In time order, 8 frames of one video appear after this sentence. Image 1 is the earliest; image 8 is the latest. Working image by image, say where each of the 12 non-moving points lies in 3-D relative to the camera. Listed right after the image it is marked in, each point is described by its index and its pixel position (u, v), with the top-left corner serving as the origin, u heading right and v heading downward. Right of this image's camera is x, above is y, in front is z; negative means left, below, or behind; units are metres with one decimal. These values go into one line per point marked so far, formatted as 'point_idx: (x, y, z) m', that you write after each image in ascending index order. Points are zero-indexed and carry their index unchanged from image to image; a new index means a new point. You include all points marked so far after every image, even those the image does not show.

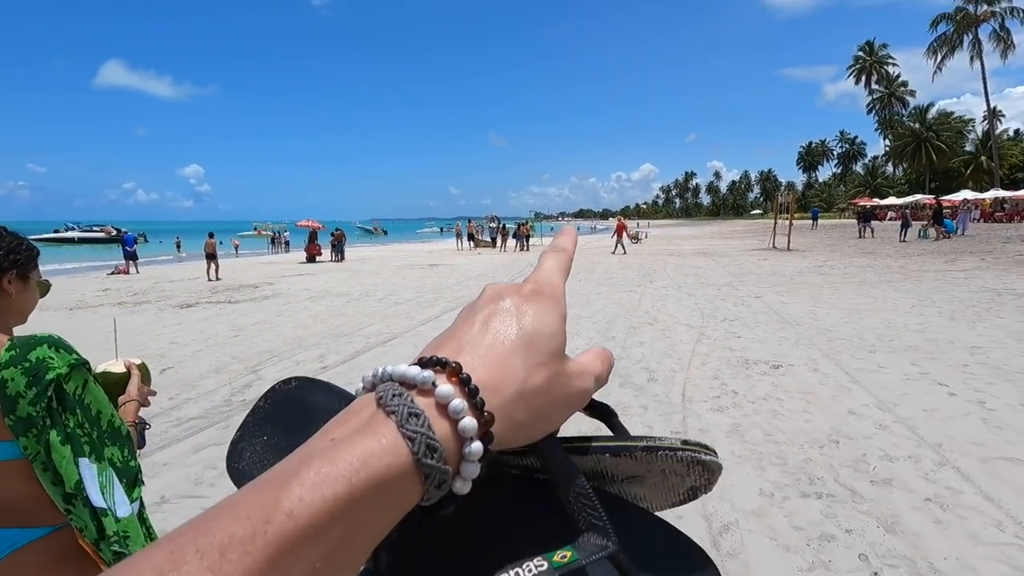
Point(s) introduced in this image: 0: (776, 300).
0: (+4.8, -0.2, +9.7) m
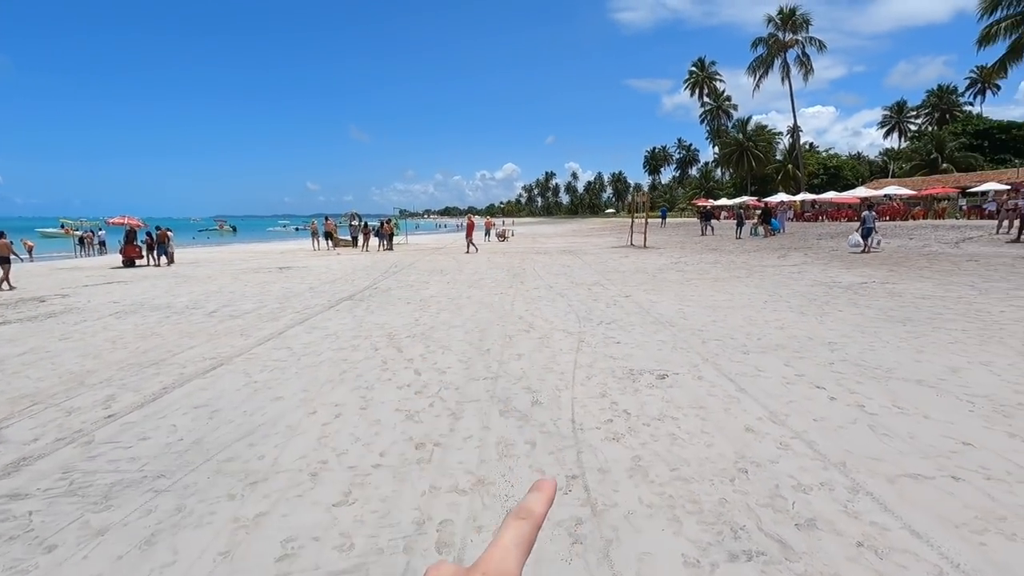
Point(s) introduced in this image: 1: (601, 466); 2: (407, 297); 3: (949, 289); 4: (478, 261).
0: (+2.4, -0.2, +9.7) m
1: (+0.6, -1.1, +3.4) m
2: (-2.1, -0.2, +10.8) m
3: (+7.7, 0.0, +9.5) m
4: (-1.2, +1.0, +19.3) m
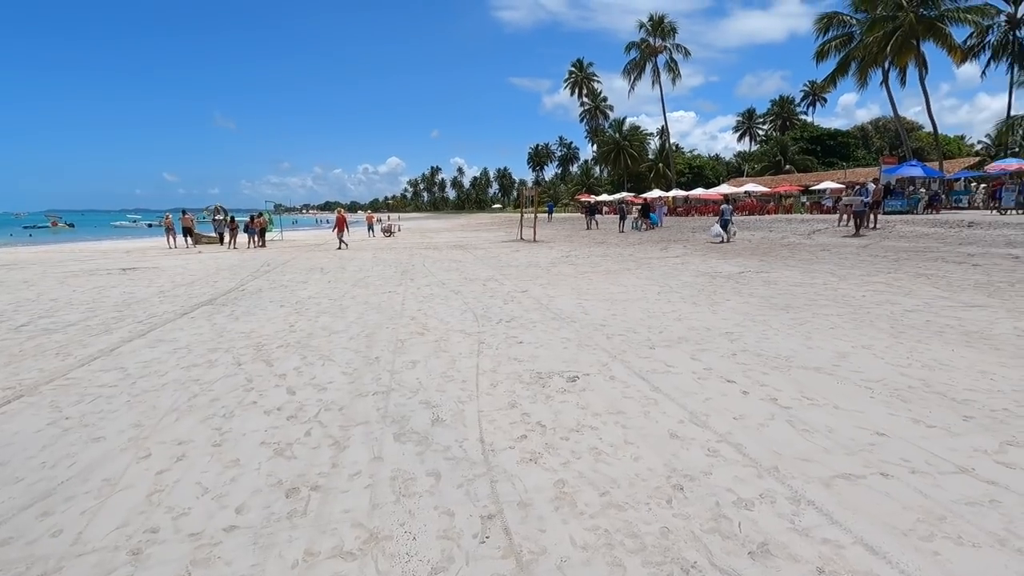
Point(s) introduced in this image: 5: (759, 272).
0: (+0.5, -0.1, +9.4) m
1: (0.0, -1.1, +2.8) m
2: (-4.1, -0.2, +9.5) m
3: (+5.8, +0.2, +10.3) m
4: (-5.0, +1.0, +18.1) m
5: (+5.1, +0.3, +11.1) m
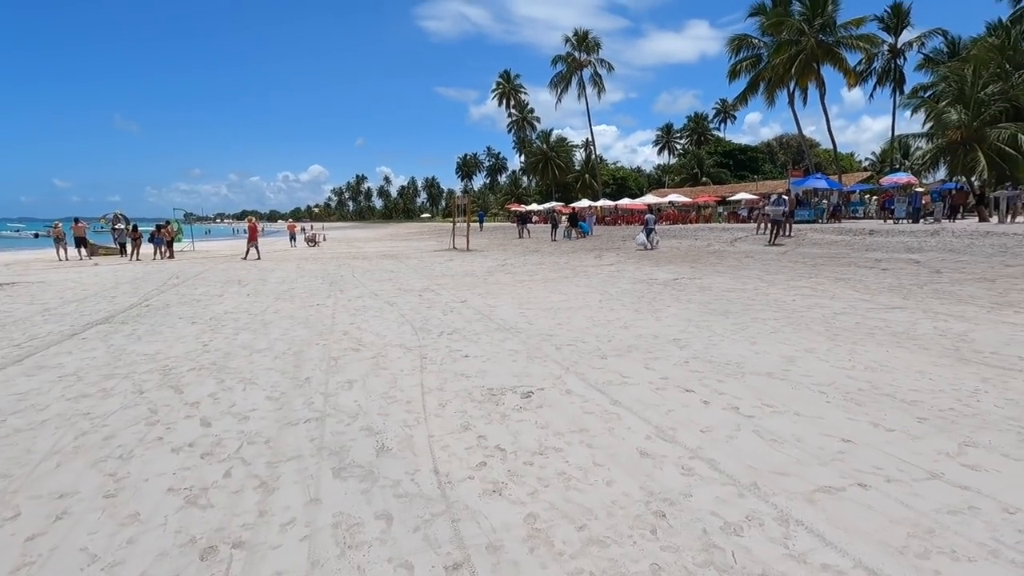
0: (-0.5, -0.3, +9.1) m
1: (-0.1, -1.2, +2.5) m
2: (-5.1, -0.5, +8.6) m
3: (+4.6, +0.1, +10.6) m
4: (-7.1, +0.6, +16.9) m
5: (+3.8, +0.2, +11.4) m
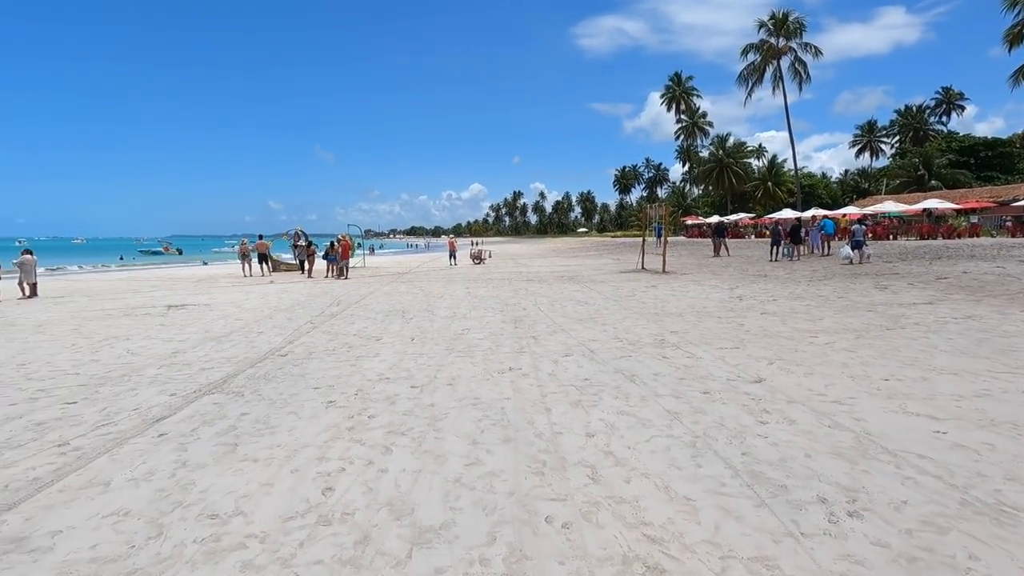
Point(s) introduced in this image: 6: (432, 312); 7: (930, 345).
0: (+2.7, -1.0, +4.8) m
1: (+1.2, -1.6, -1.6) m
2: (-1.9, -1.0, +5.6) m
3: (+8.0, -0.7, +4.9) m
4: (-1.5, -0.1, +14.2) m
5: (+7.5, -0.6, +5.9) m
6: (-1.6, -0.5, +10.8) m
7: (+5.1, -0.7, +6.6) m
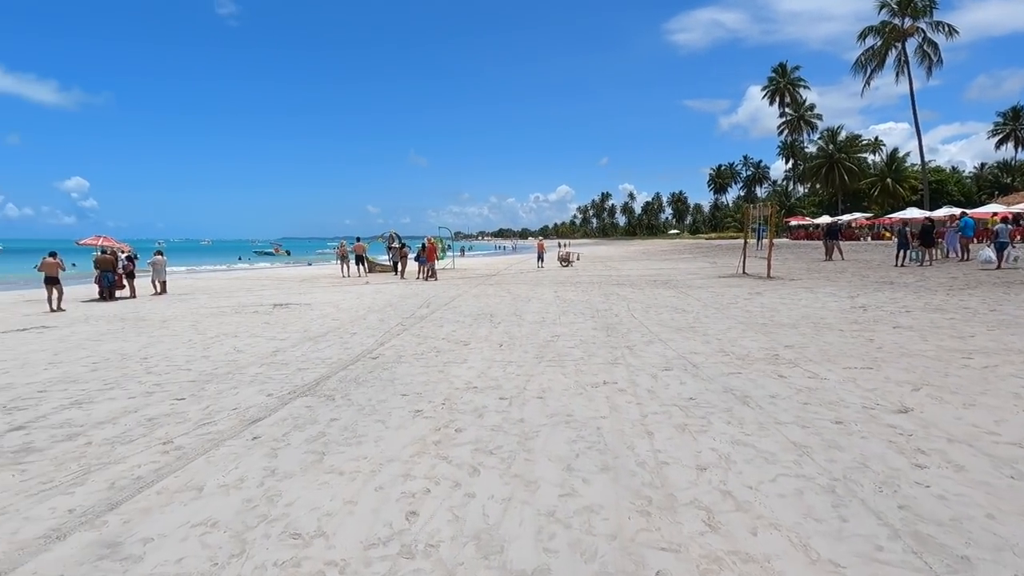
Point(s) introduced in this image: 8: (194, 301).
0: (+3.5, -1.1, +4.0) m
1: (+1.0, -1.7, -2.2) m
2: (-1.0, -1.1, +5.5) m
3: (+8.7, -0.9, +3.2) m
4: (+0.8, -0.2, +13.9) m
5: (+8.4, -0.8, +4.2) m
6: (+0.2, -0.6, +10.5) m
7: (+6.1, -0.8, +5.3) m
8: (-8.9, -0.4, +15.0) m
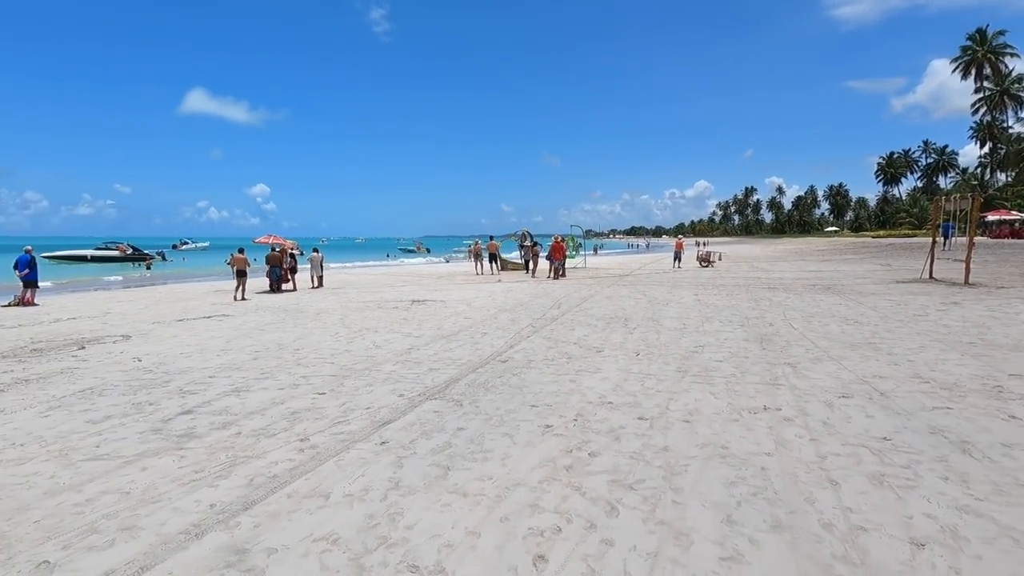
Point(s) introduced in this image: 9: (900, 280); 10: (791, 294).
0: (+4.3, -1.2, +2.6) m
1: (+0.4, -1.8, -2.8) m
2: (+0.3, -1.1, +5.1) m
3: (+9.2, -1.2, +0.6) m
4: (+4.1, -0.3, +12.9) m
5: (+9.1, -1.1, +1.7) m
6: (+2.6, -0.6, +9.7) m
7: (+7.2, -1.0, +3.2) m
8: (-5.1, -0.2, +16.3) m
9: (+11.1, +0.2, +15.3) m
10: (+7.0, -0.1, +13.5) m
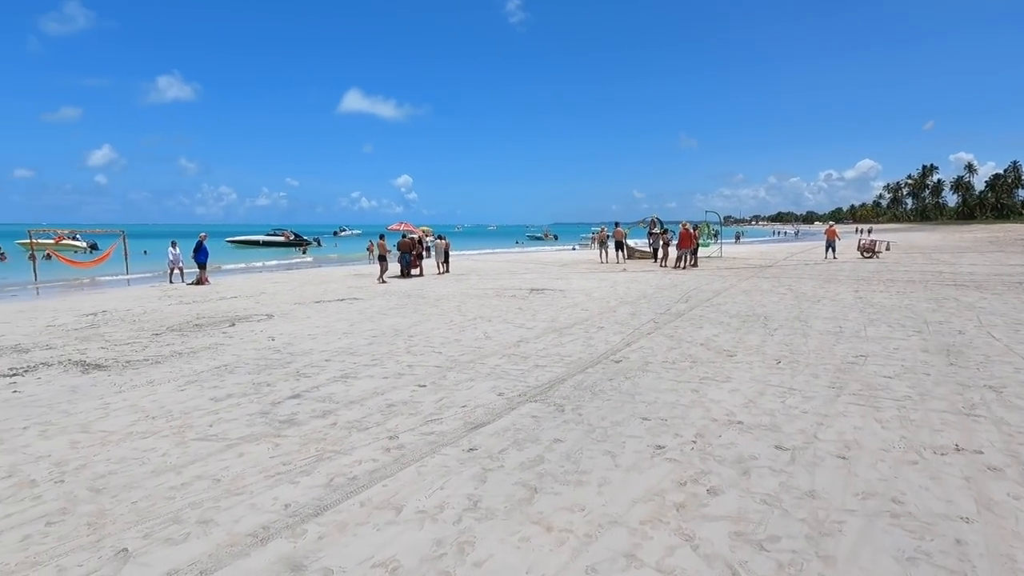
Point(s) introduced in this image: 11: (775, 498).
0: (+4.5, -1.3, +1.0) m
1: (-0.6, -1.9, -3.3) m
2: (+1.2, -1.1, +4.4) m
3: (+8.8, -1.4, -2.1) m
4: (+6.7, -0.2, +11.0) m
5: (+8.9, -1.3, -1.0) m
6: (+4.6, -0.5, +8.3) m
7: (+7.4, -1.2, +1.0) m
8: (-1.4, +0.2, +16.5) m
9: (+14.1, +0.2, +11.7) m
10: (+9.7, -0.1, +11.0) m
11: (+1.5, -1.2, +3.1) m
